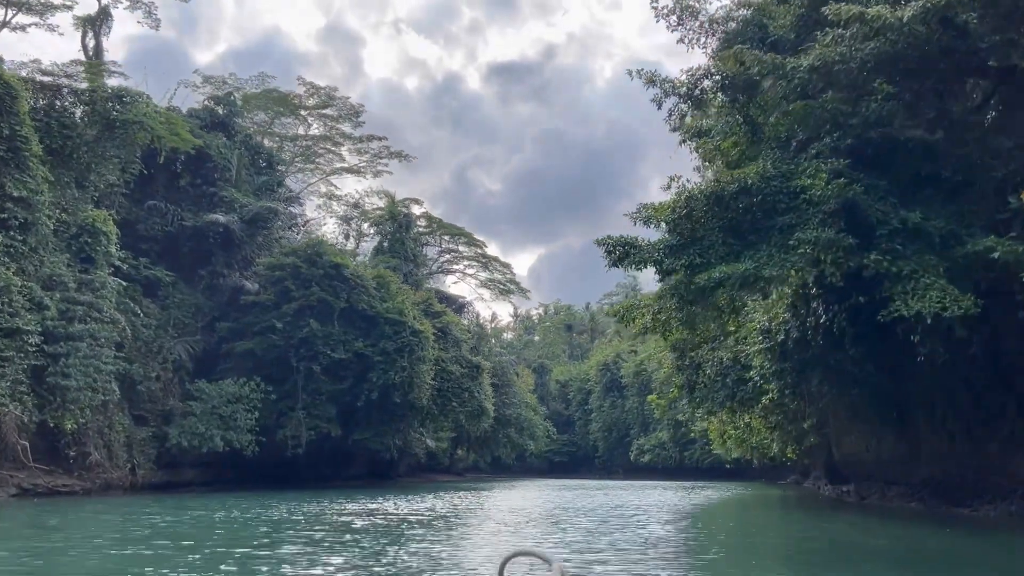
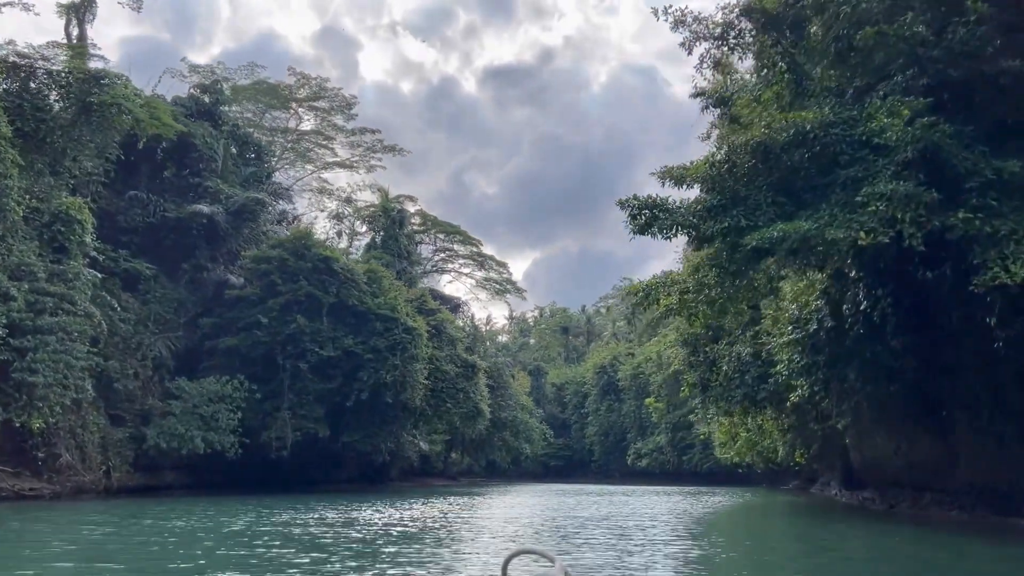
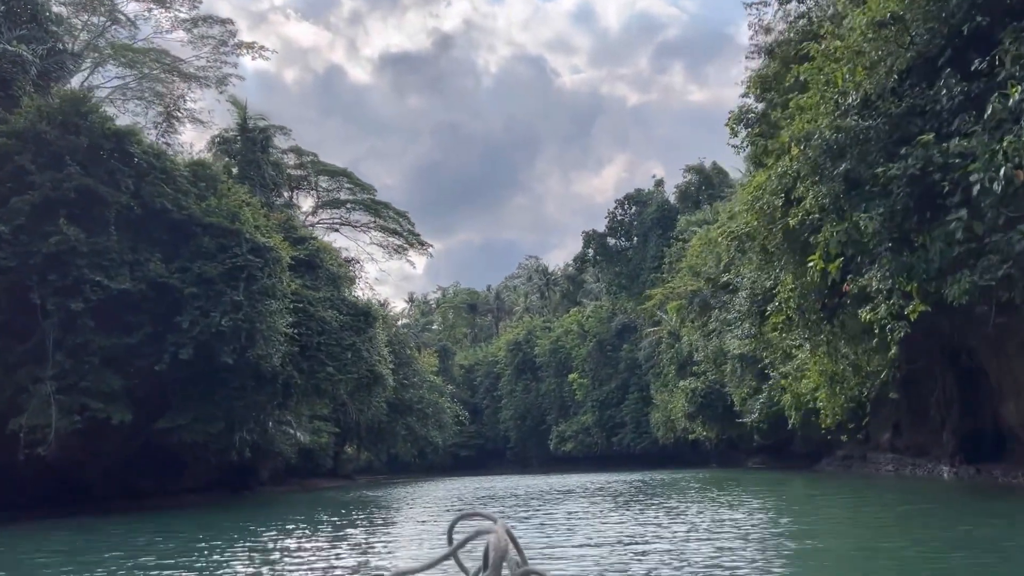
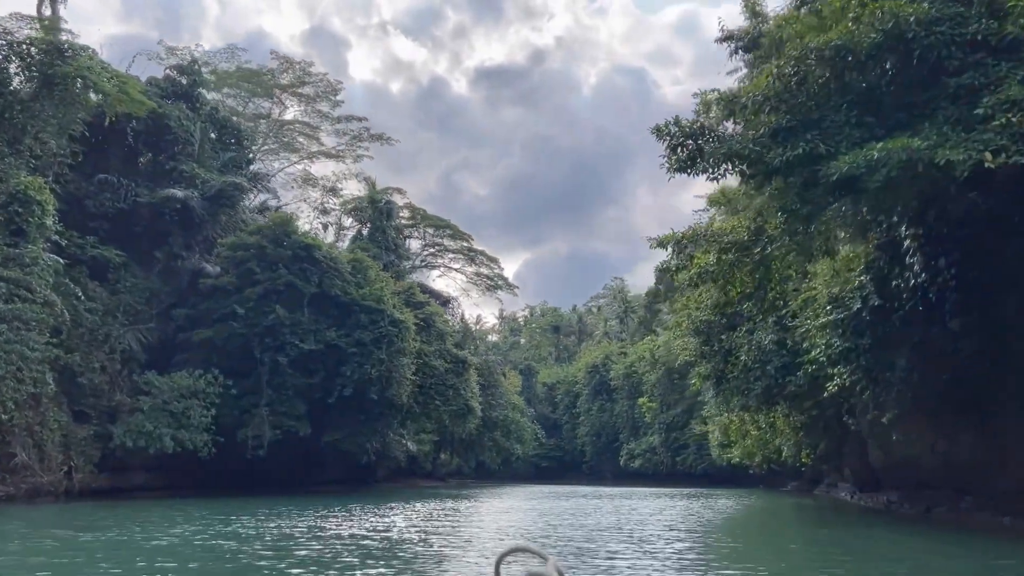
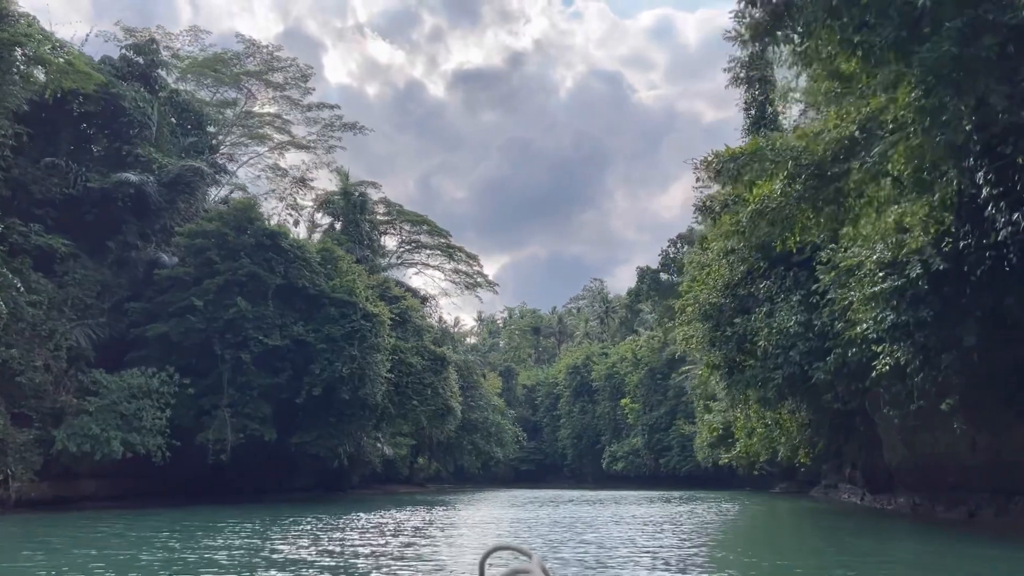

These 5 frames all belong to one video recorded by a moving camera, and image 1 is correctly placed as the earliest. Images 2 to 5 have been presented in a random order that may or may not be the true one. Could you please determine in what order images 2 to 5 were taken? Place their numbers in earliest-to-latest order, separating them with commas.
2, 4, 5, 3
